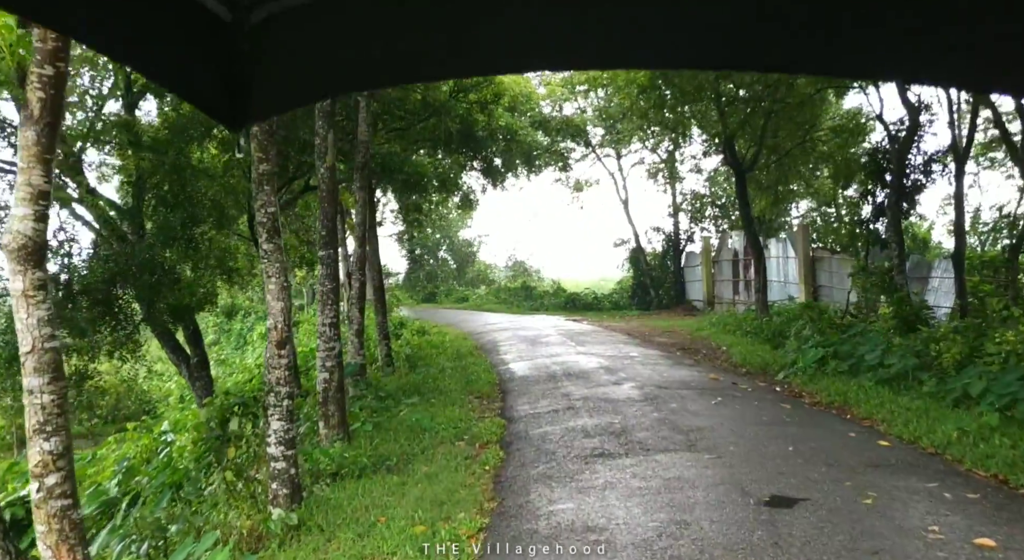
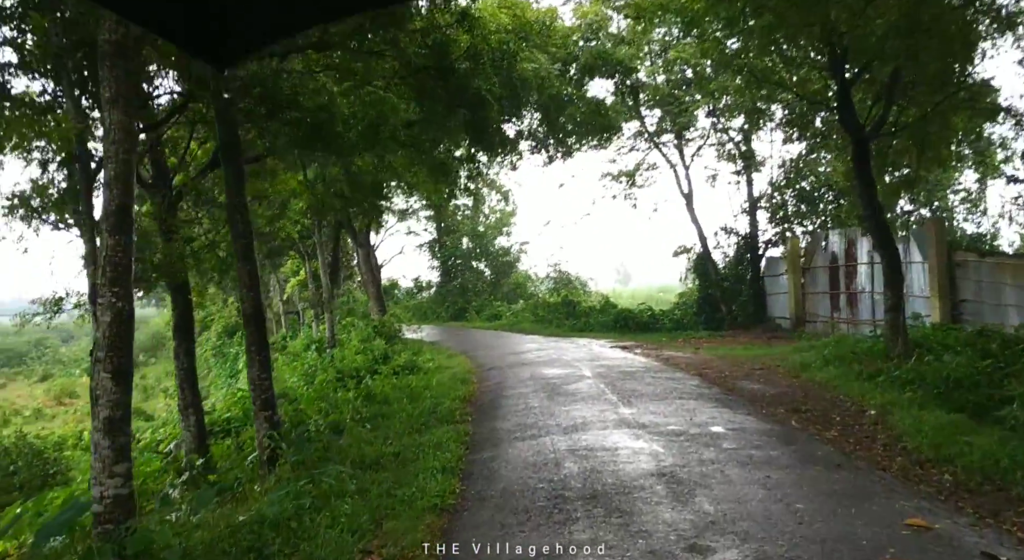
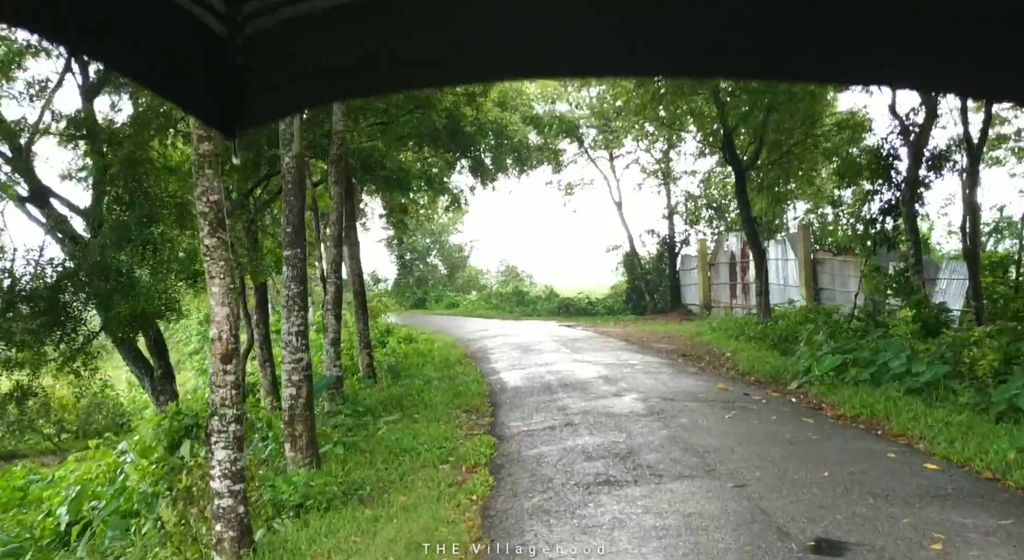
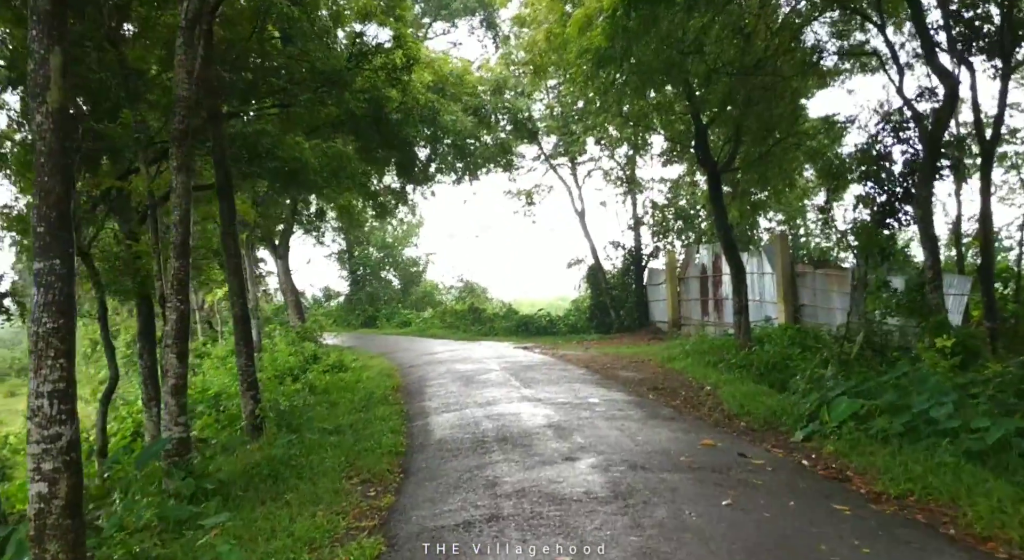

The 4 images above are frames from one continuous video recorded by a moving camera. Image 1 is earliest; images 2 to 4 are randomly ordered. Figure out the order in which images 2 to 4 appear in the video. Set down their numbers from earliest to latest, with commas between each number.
3, 4, 2
